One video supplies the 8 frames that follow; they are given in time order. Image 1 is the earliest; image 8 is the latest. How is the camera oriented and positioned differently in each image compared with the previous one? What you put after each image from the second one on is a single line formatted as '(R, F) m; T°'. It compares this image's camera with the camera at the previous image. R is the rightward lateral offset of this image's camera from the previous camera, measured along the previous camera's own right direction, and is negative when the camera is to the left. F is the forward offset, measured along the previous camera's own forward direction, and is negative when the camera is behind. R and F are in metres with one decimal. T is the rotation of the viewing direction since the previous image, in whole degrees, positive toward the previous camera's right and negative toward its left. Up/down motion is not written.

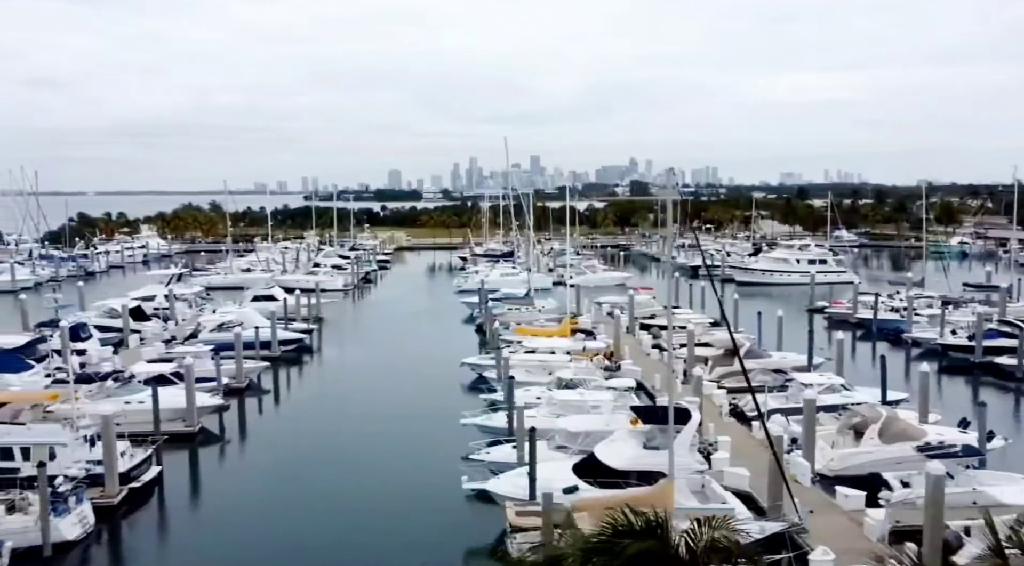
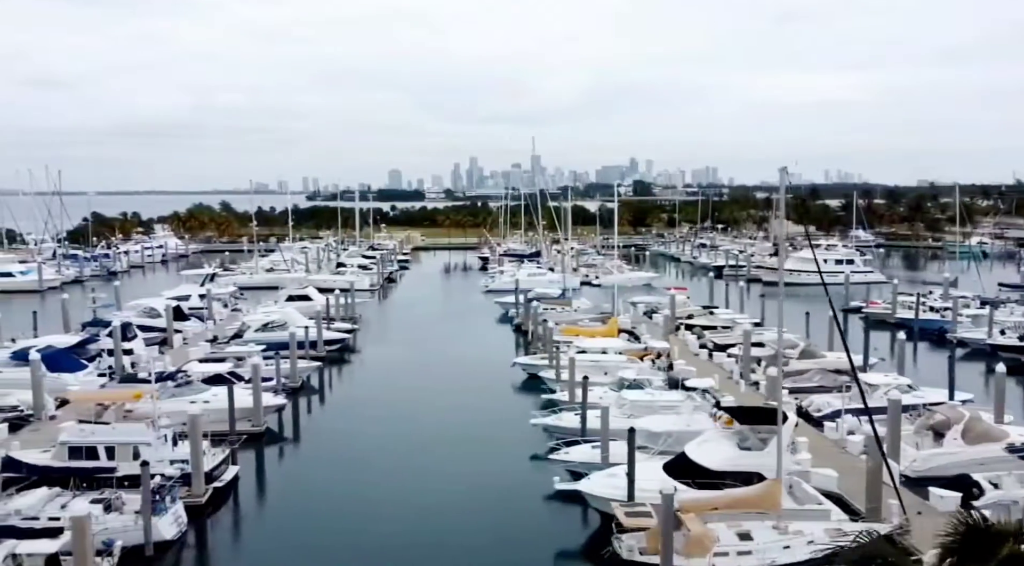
(-1.4, +0.1) m; 0°
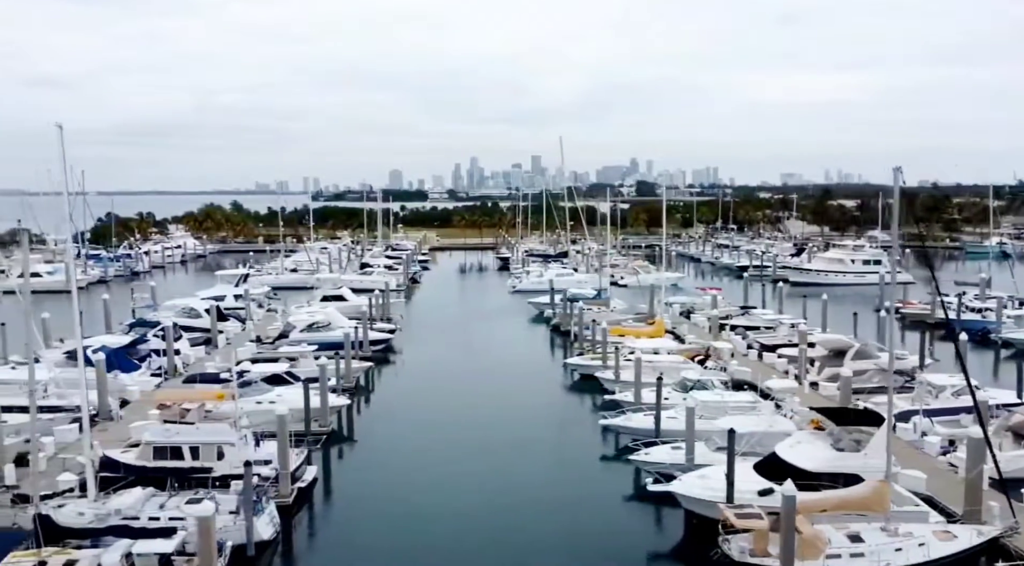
(-1.3, 0.0) m; 0°
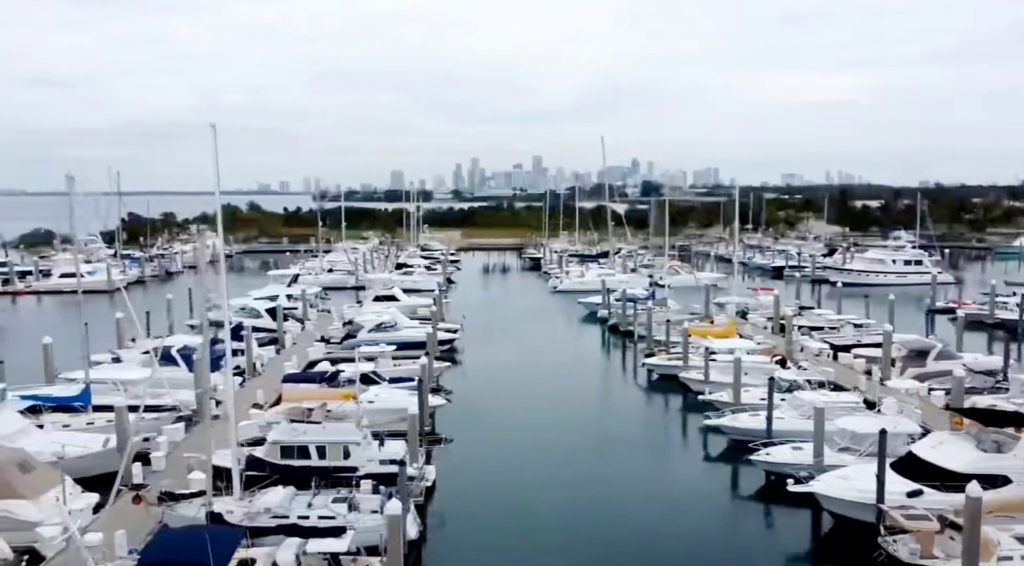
(-2.0, 0.0) m; -1°
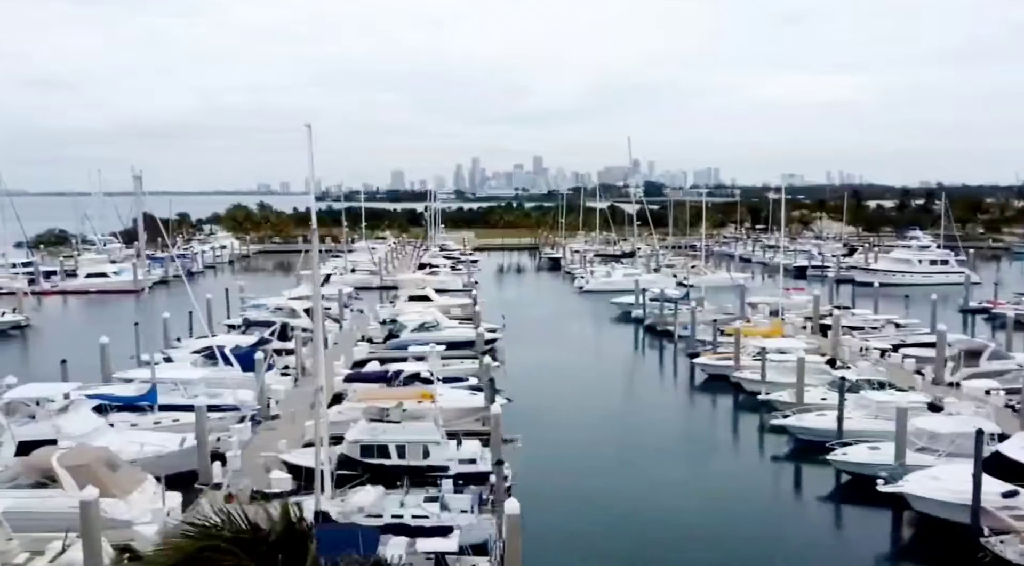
(-1.3, 0.0) m; 0°
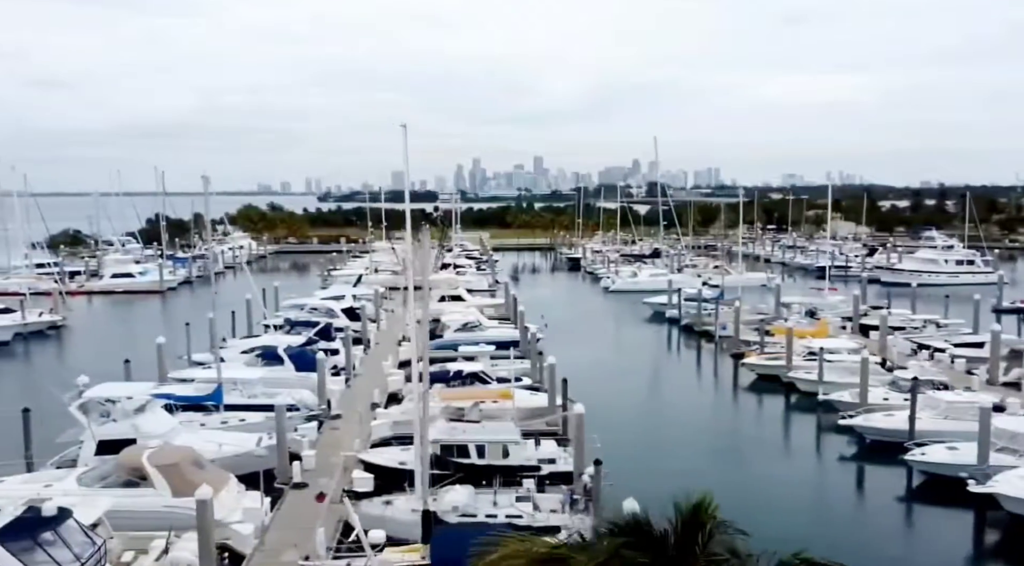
(-1.3, 0.0) m; 0°
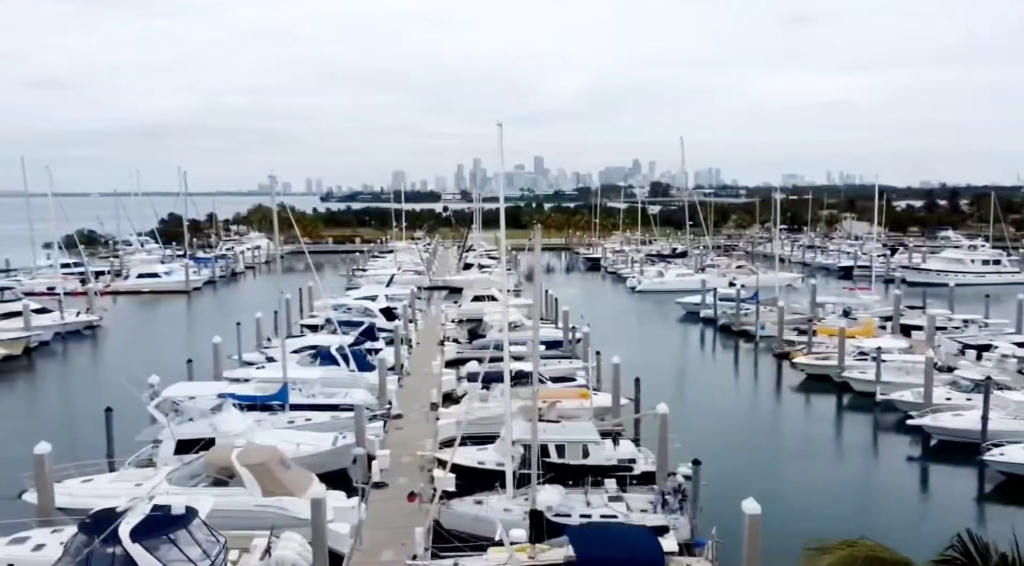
(-1.3, 0.0) m; 0°
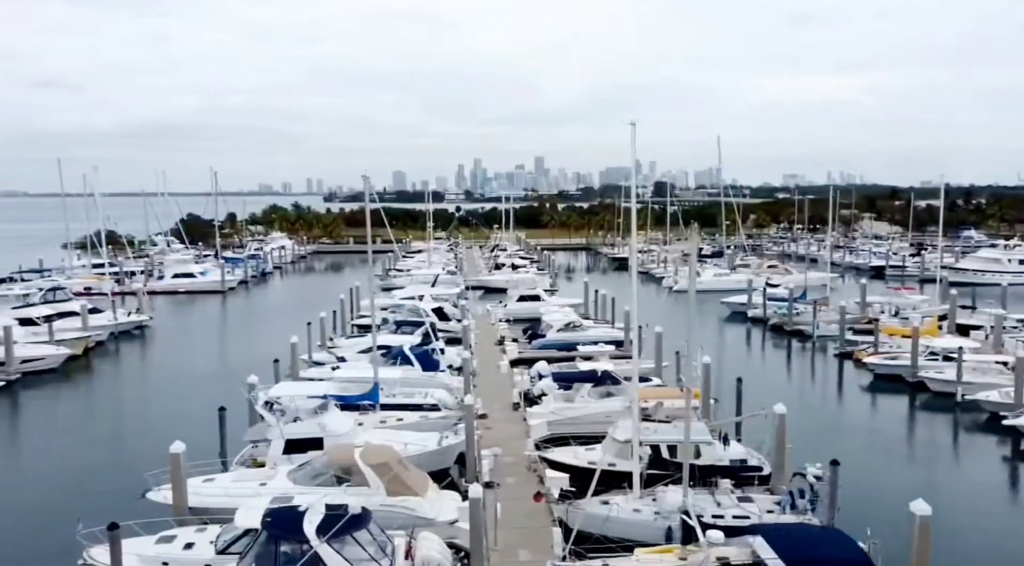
(-1.8, 0.0) m; -1°
